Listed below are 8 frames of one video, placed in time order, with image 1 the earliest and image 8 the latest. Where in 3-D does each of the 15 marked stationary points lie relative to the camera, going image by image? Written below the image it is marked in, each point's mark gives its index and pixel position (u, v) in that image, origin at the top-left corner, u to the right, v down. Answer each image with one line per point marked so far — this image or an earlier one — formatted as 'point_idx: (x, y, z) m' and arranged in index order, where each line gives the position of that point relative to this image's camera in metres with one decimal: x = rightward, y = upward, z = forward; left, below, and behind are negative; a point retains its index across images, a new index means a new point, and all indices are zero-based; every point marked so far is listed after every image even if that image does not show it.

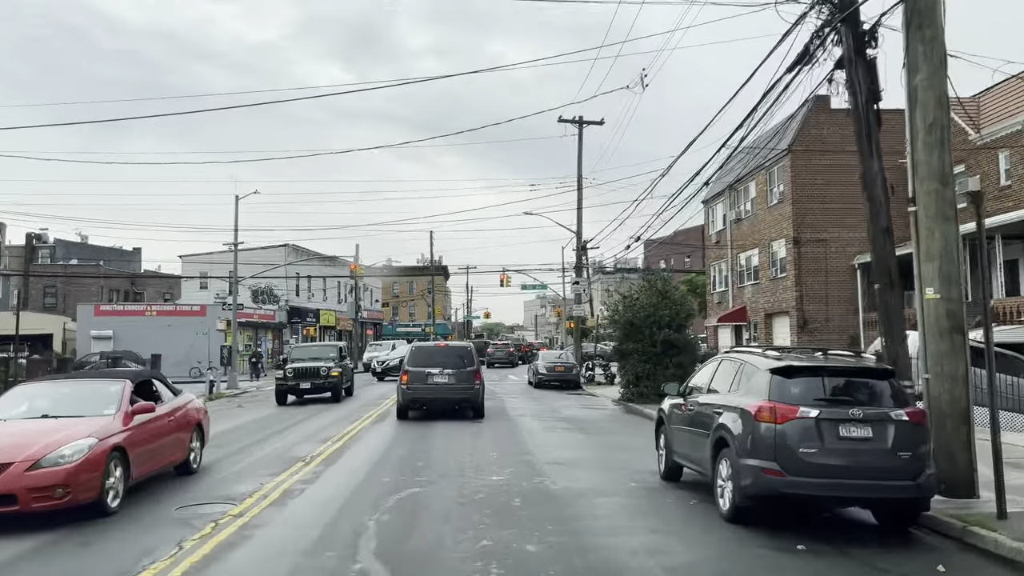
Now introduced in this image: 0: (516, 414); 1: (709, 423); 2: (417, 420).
0: (+0.1, -3.0, +19.3) m
1: (+2.0, -1.4, +8.1) m
2: (-2.1, -2.9, +17.3) m
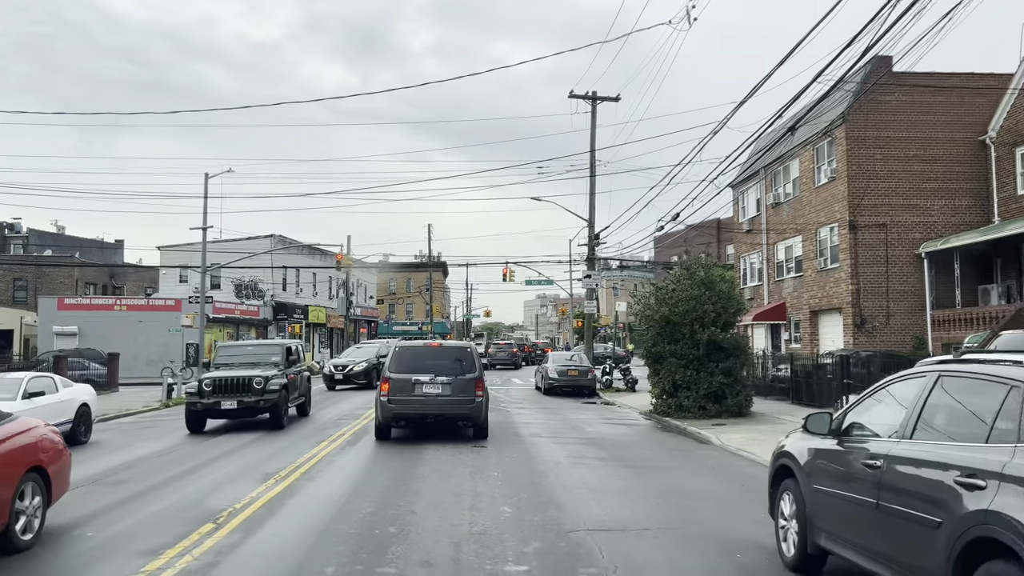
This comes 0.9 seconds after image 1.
0: (+0.3, -2.7, +15.4) m
1: (+2.2, -1.1, +4.2) m
2: (-1.9, -2.6, +13.4) m
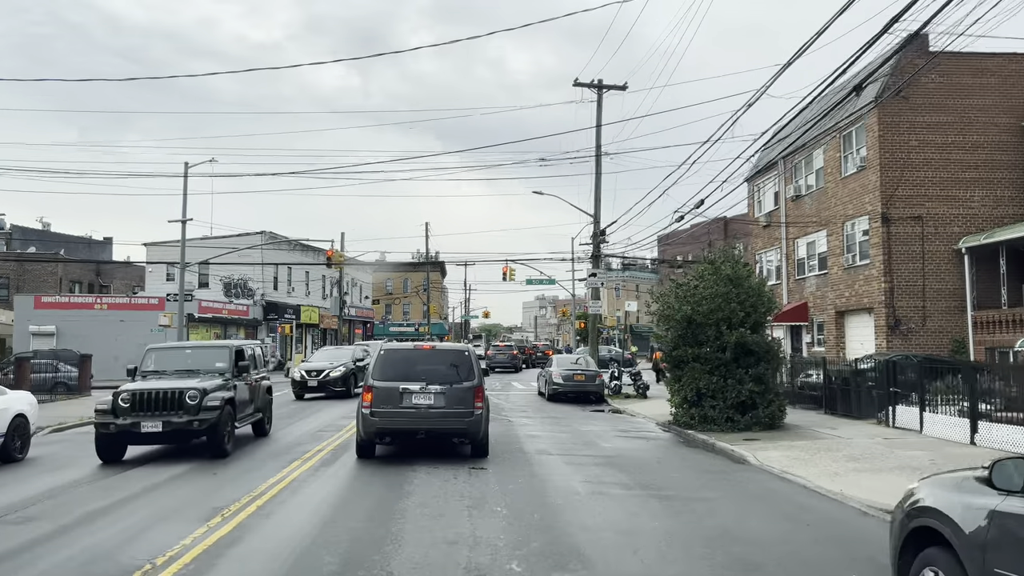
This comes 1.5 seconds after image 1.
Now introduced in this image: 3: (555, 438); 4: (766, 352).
0: (+0.4, -2.6, +13.5) m
1: (+2.3, -1.0, +2.3) m
2: (-1.8, -2.5, +11.5) m
3: (+0.8, -2.7, +14.5) m
4: (+4.9, -1.2, +15.3) m
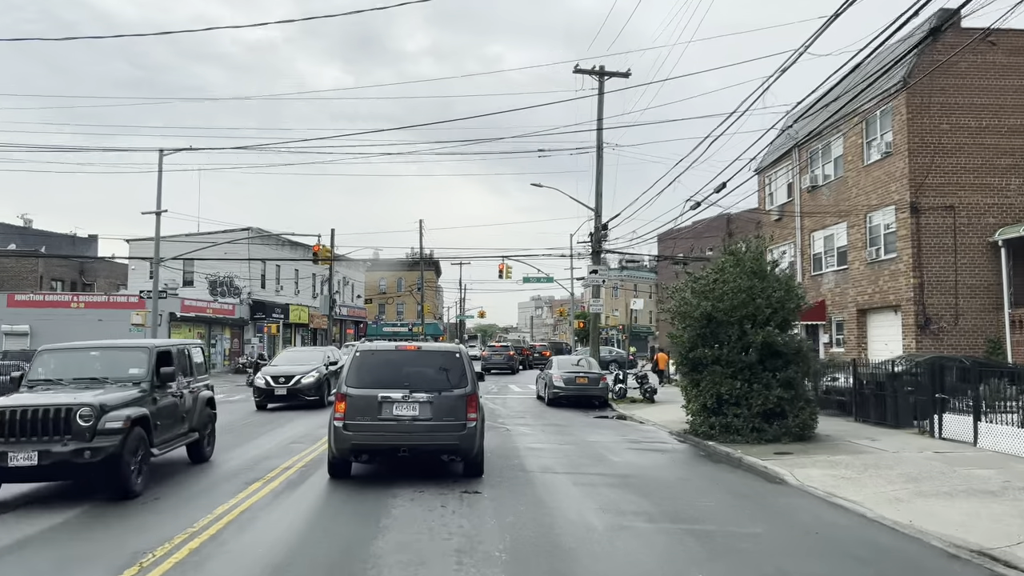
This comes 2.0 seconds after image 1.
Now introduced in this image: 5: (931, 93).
0: (+0.3, -2.5, +11.8) m
1: (+2.3, -0.9, +0.6) m
2: (-1.8, -2.4, +9.8) m
3: (+0.7, -2.6, +12.8) m
4: (+4.9, -1.1, +13.7) m
5: (+10.4, +4.8, +19.6) m
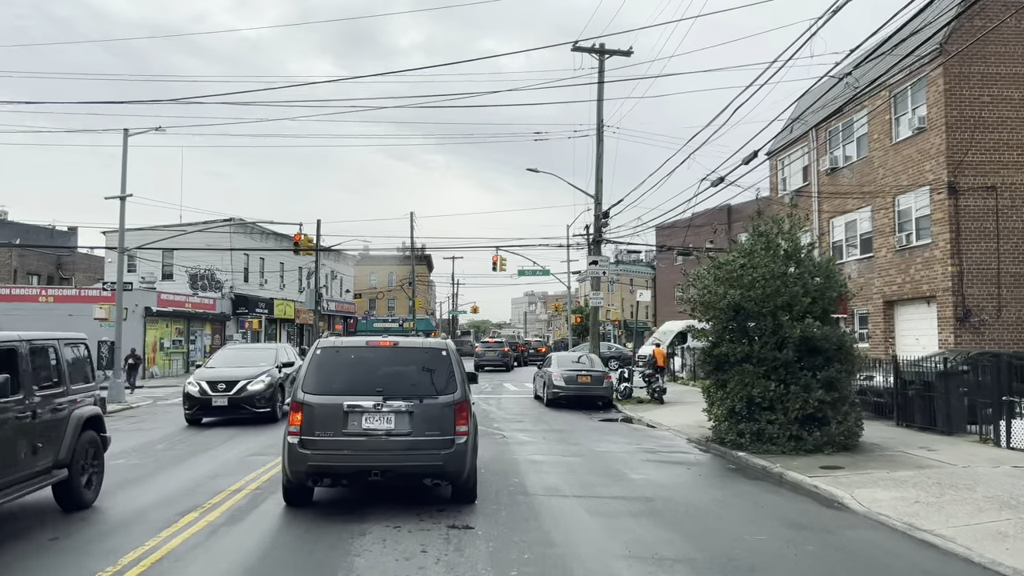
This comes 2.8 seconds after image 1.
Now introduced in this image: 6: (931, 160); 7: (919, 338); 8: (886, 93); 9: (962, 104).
0: (+0.3, -2.3, +9.9) m
1: (+2.4, -0.7, -1.3) m
2: (-1.8, -2.2, +7.9) m
3: (+0.7, -2.4, +10.9) m
4: (+4.9, -0.9, +11.8) m
5: (+10.3, +5.1, +17.8) m
6: (+9.6, +2.9, +18.2) m
7: (+9.8, -1.2, +19.1) m
8: (+9.4, +4.9, +19.9) m
9: (+10.0, +4.1, +17.7) m
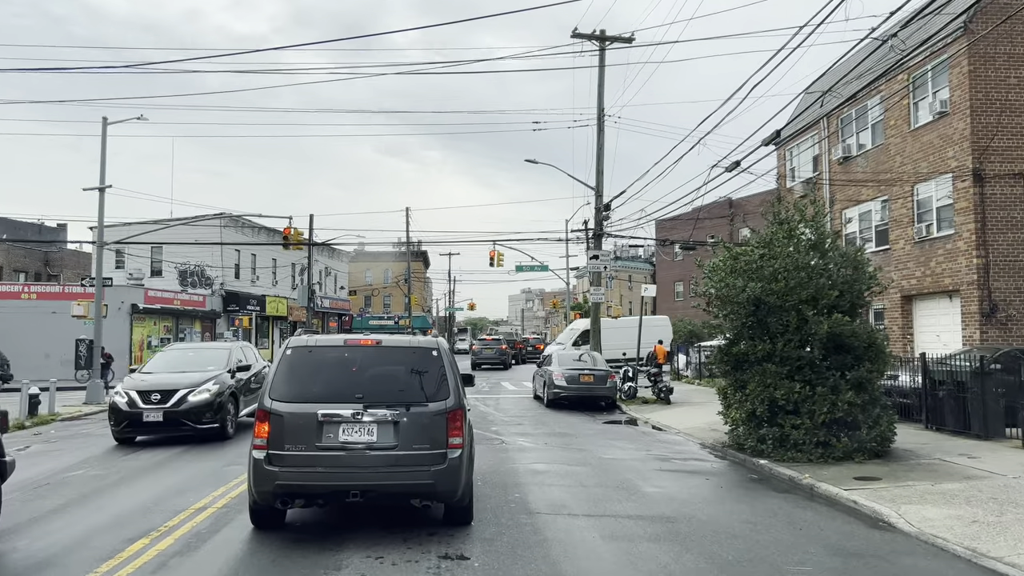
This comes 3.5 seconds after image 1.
0: (+0.3, -2.2, +8.8) m
1: (+2.5, -0.7, -2.3) m
2: (-1.8, -2.1, +6.8) m
3: (+0.7, -2.3, +9.9) m
4: (+4.8, -0.8, +10.8) m
5: (+10.2, +5.2, +16.7) m
6: (+9.6, +3.1, +17.2) m
7: (+9.7, -1.0, +18.1) m
8: (+9.4, +5.0, +18.9) m
9: (+10.0, +4.2, +16.6) m
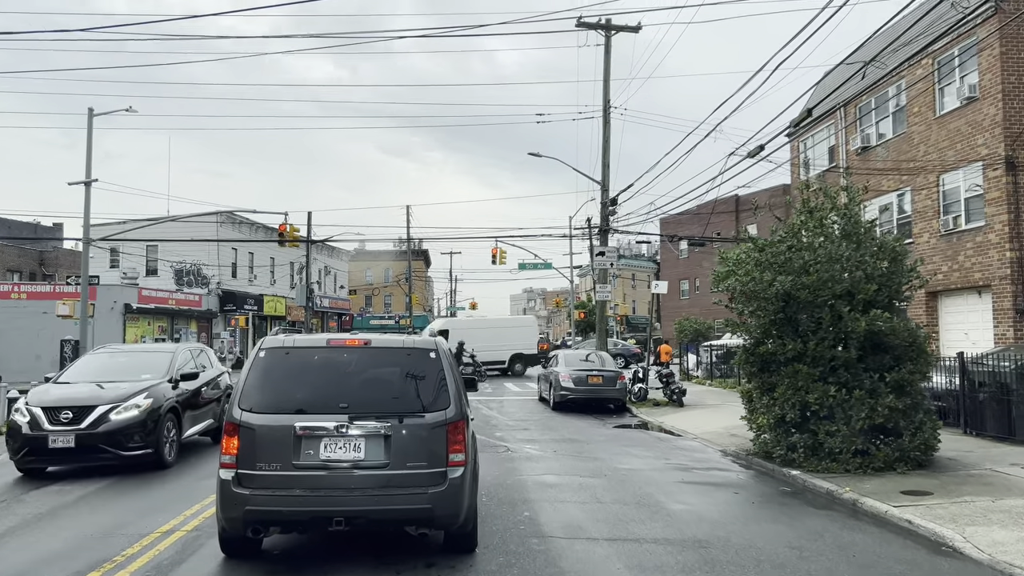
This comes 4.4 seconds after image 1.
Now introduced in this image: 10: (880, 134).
0: (+0.4, -2.2, +7.9) m
1: (+2.5, -0.6, -3.3) m
2: (-1.7, -2.0, +5.9) m
3: (+0.8, -2.2, +8.9) m
4: (+4.9, -0.7, +9.8) m
5: (+10.3, +5.3, +15.8) m
6: (+9.6, +3.2, +16.2) m
7: (+9.8, -0.9, +17.1) m
8: (+9.5, +5.1, +17.9) m
9: (+10.1, +4.3, +15.7) m
10: (+9.3, +3.9, +20.1) m
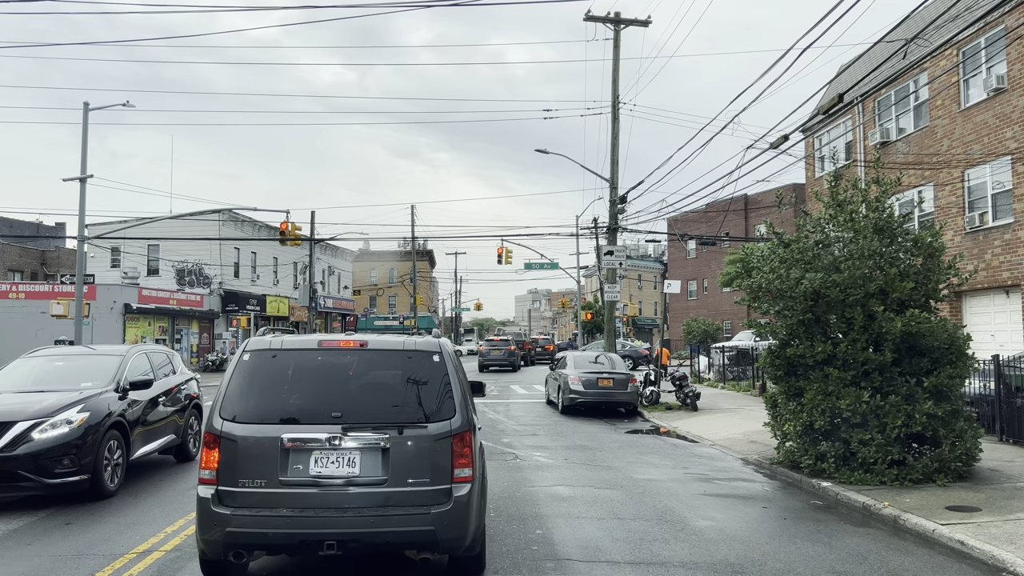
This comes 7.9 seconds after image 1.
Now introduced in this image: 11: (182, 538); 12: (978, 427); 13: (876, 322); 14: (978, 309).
0: (+0.5, -2.1, +7.3) m
1: (+2.6, -0.6, -3.9) m
2: (-1.7, -2.0, +5.3) m
3: (+0.9, -2.2, +8.3) m
4: (+5.0, -0.7, +9.2) m
5: (+10.5, +5.3, +15.1) m
6: (+9.8, +3.2, +15.5) m
7: (+10.0, -0.9, +16.4) m
8: (+9.6, +5.2, +17.2) m
9: (+10.2, +4.3, +15.0) m
10: (+9.5, +3.9, +19.4) m
11: (-2.7, -2.0, +6.6) m
12: (+5.3, -1.6, +9.1) m
13: (+4.2, -0.4, +9.2) m
14: (+10.0, -0.5, +17.0) m
